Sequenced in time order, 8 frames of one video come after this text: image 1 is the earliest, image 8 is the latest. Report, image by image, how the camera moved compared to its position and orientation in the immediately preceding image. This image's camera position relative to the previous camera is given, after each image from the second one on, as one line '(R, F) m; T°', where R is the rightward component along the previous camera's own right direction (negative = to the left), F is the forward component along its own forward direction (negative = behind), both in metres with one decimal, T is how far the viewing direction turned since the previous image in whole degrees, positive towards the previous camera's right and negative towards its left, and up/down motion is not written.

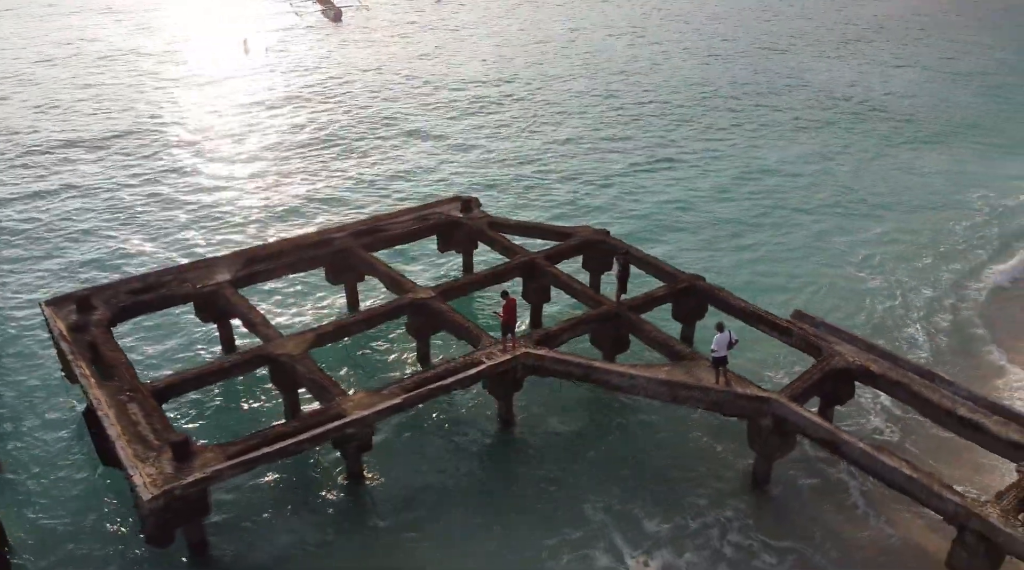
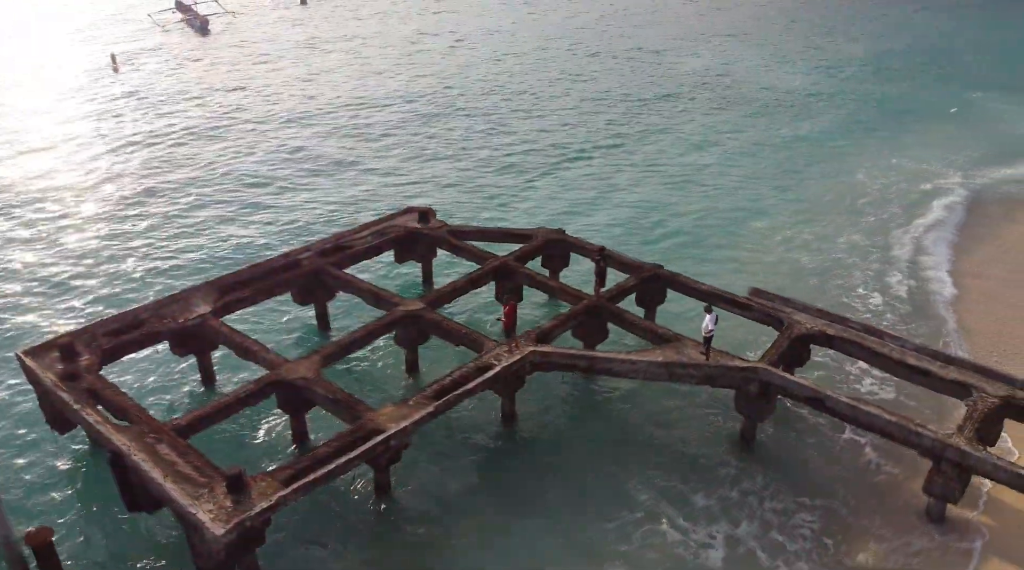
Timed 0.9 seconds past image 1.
(-3.0, -0.8) m; +10°
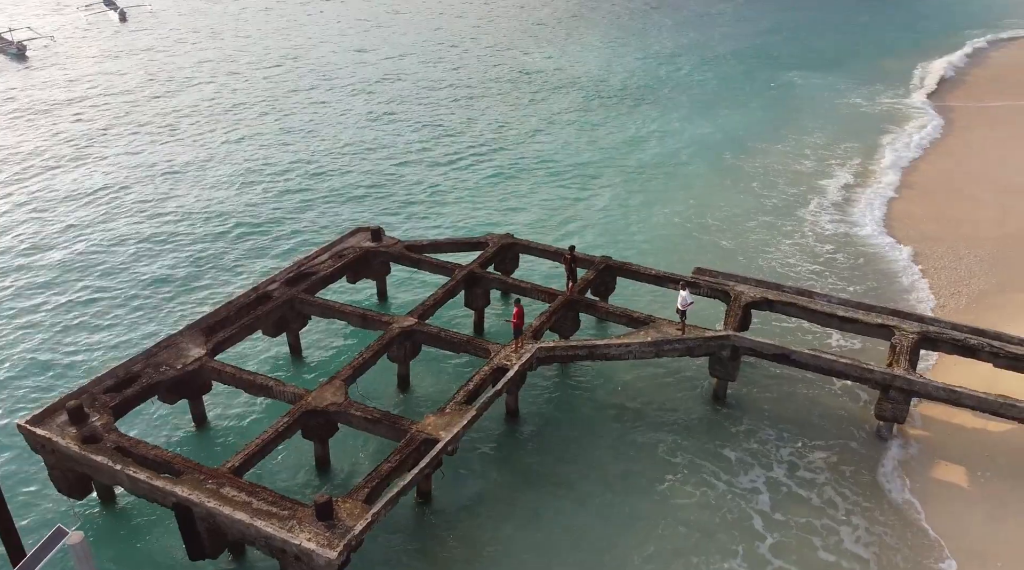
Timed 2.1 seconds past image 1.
(-4.2, -1.1) m; +13°
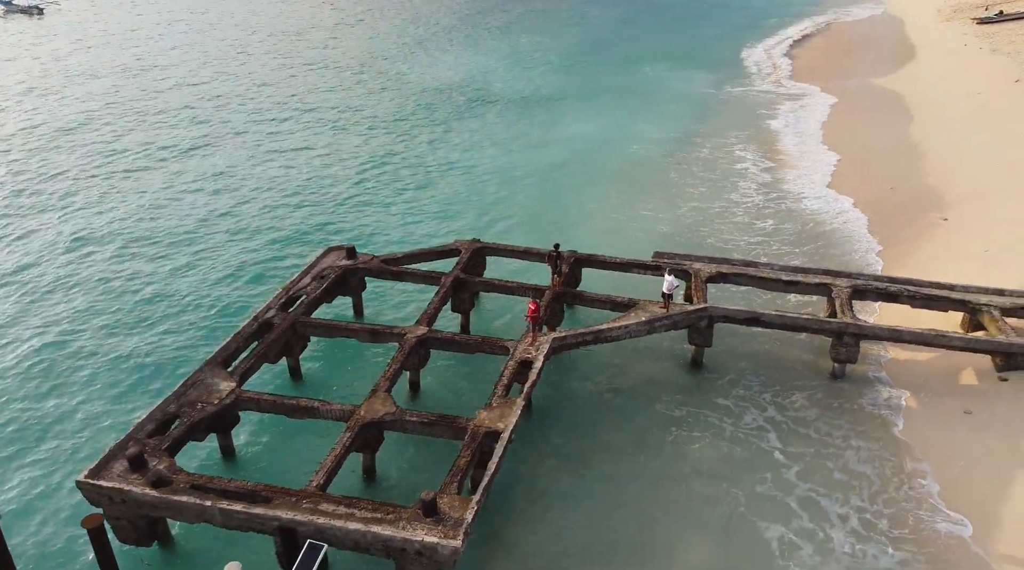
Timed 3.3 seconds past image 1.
(-4.5, -1.3) m; +12°
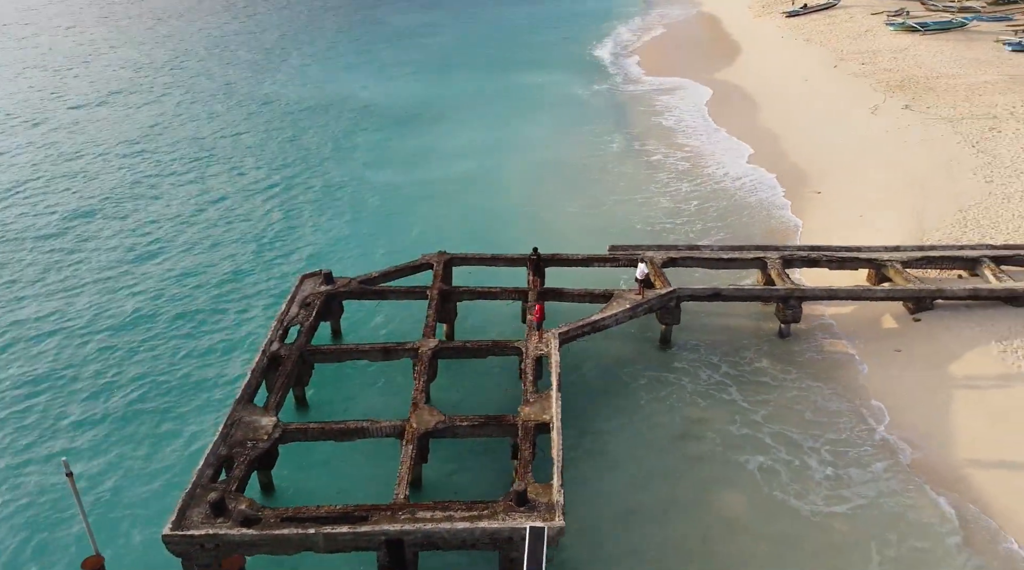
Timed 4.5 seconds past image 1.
(-5.0, -1.1) m; +12°
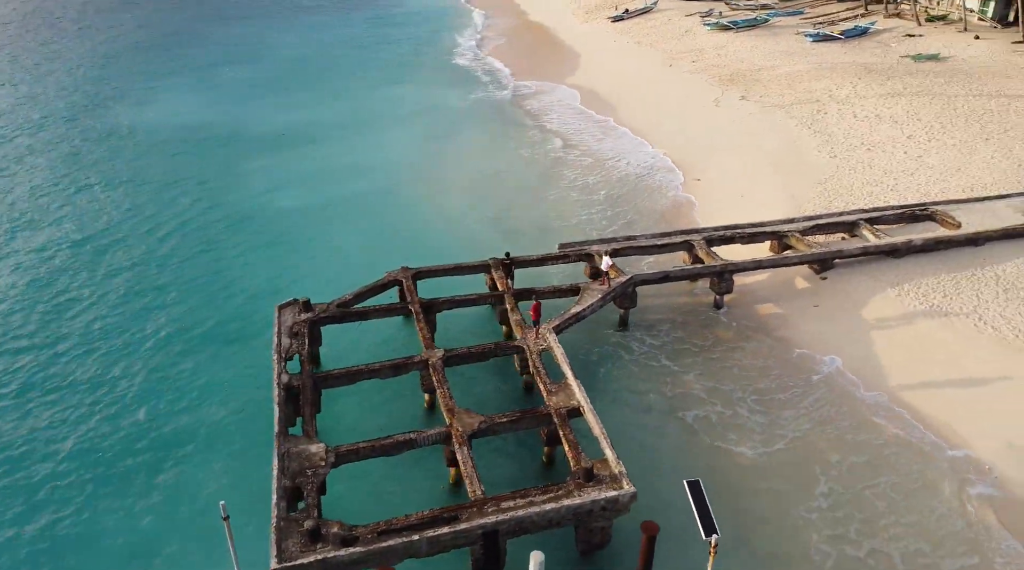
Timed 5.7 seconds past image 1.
(-5.4, -1.1) m; +13°
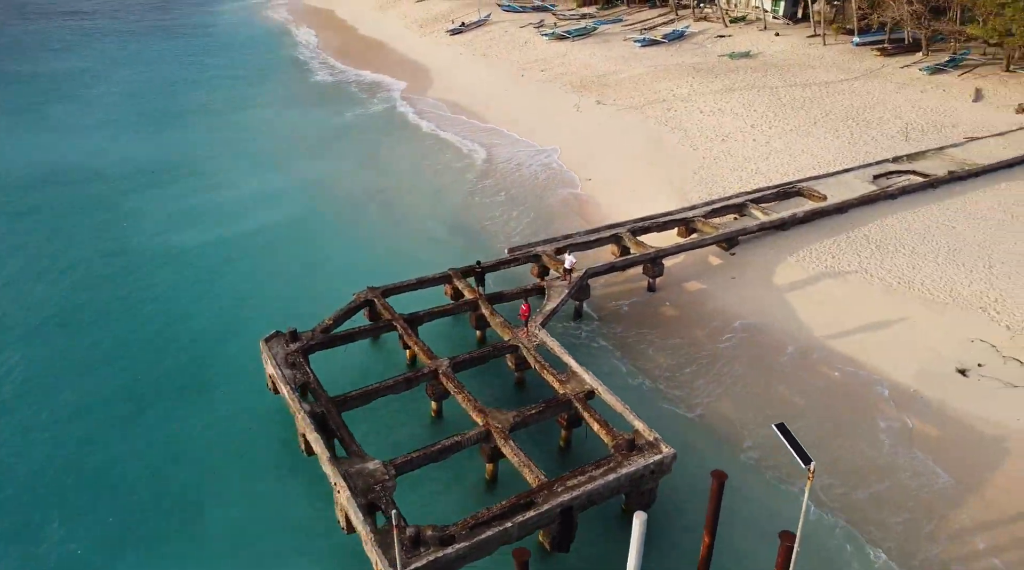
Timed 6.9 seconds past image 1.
(-5.8, -1.1) m; +14°
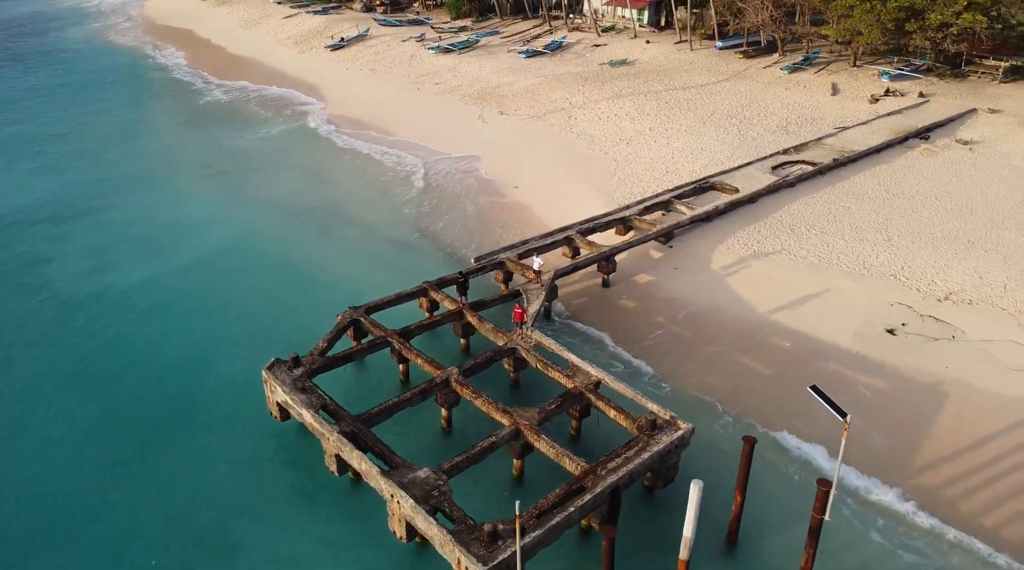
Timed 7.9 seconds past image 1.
(-4.8, -1.0) m; +11°
